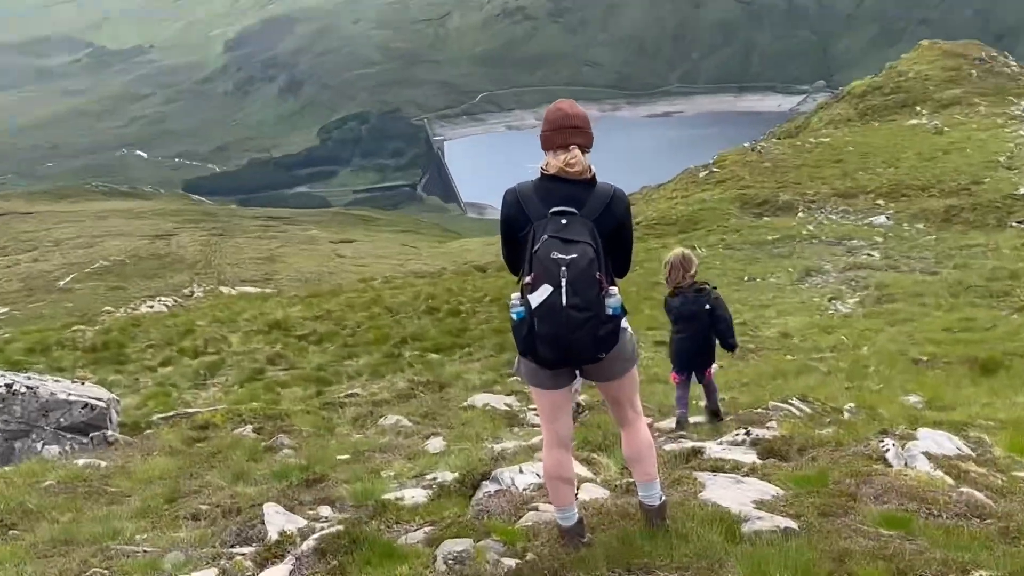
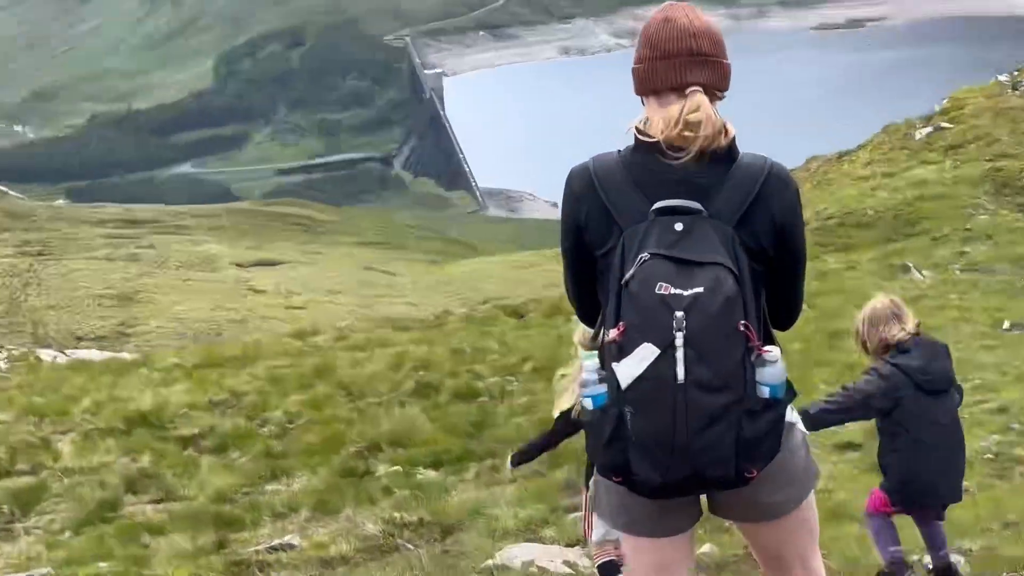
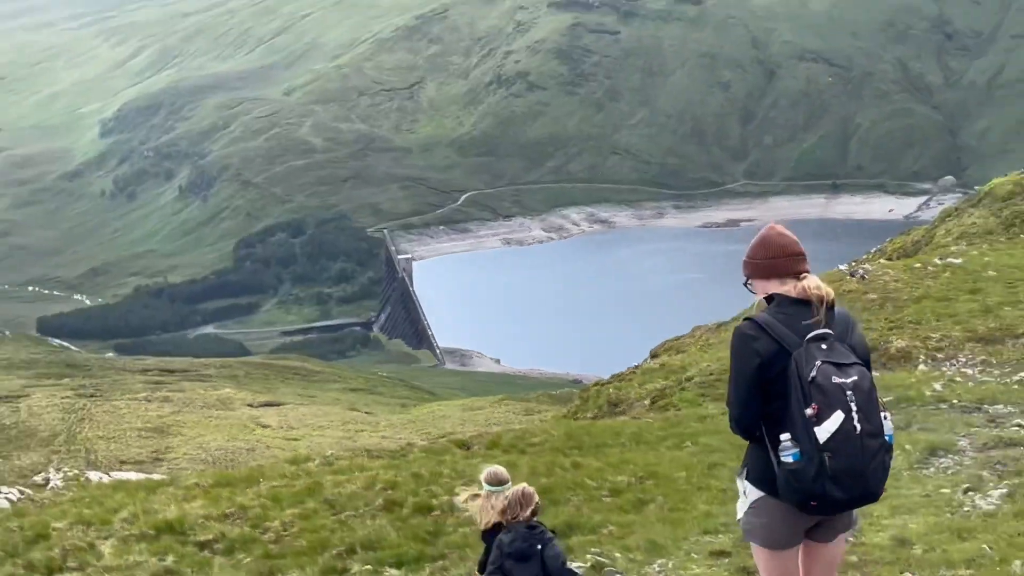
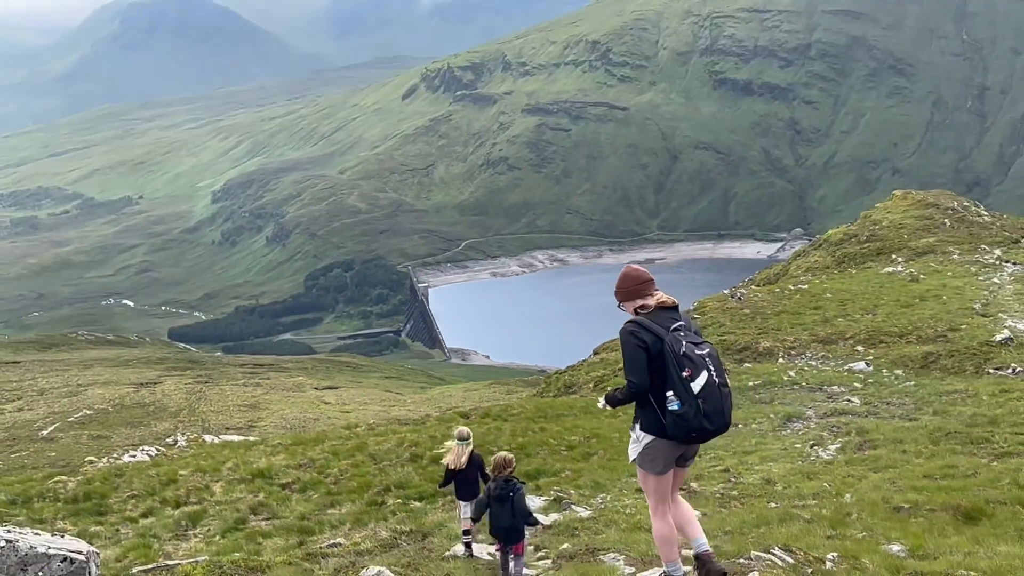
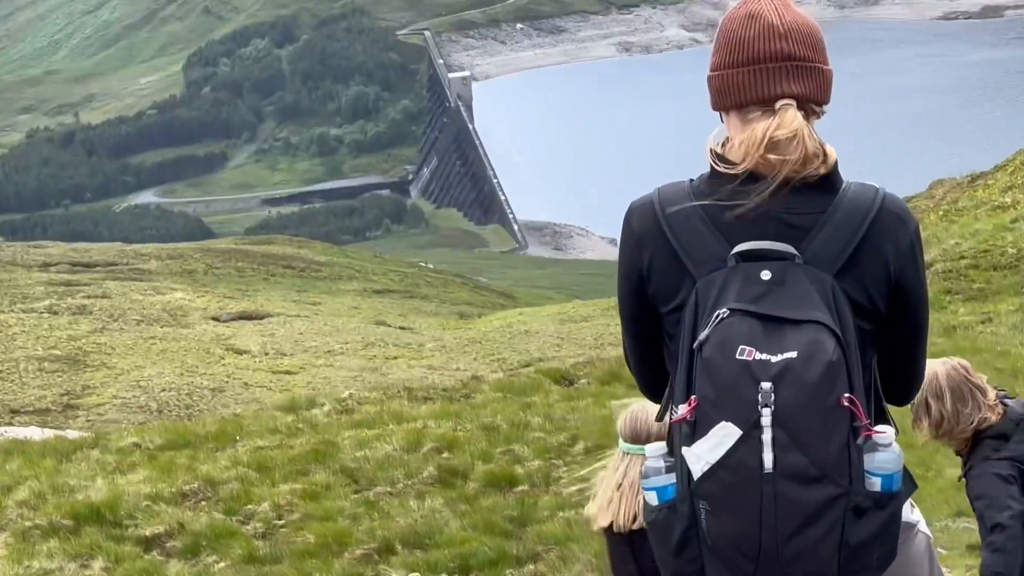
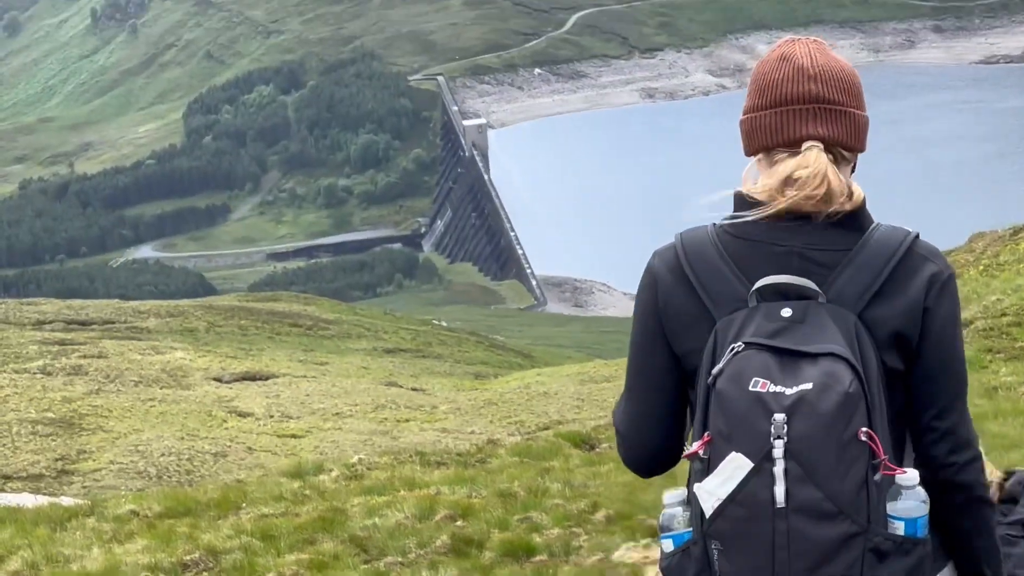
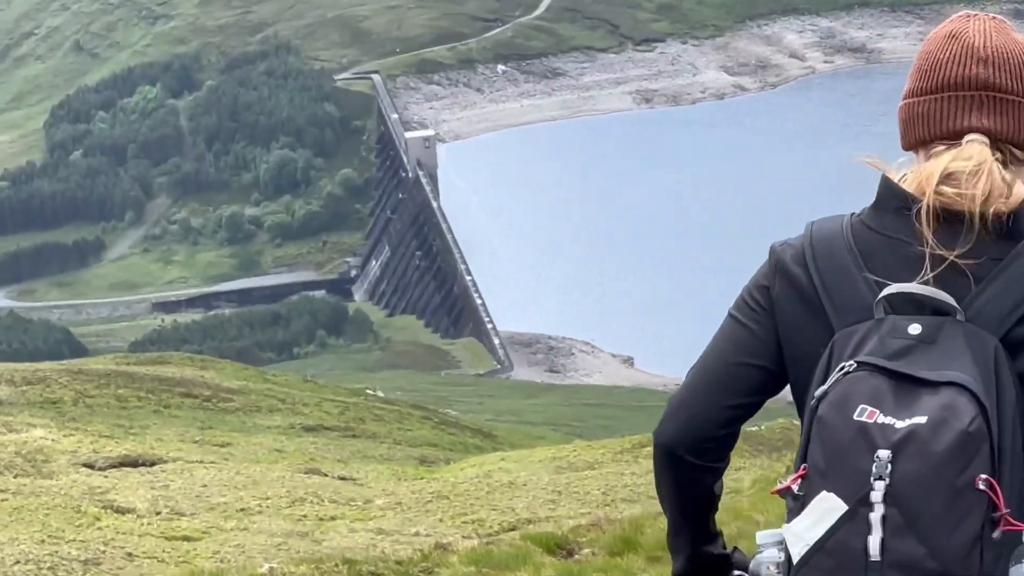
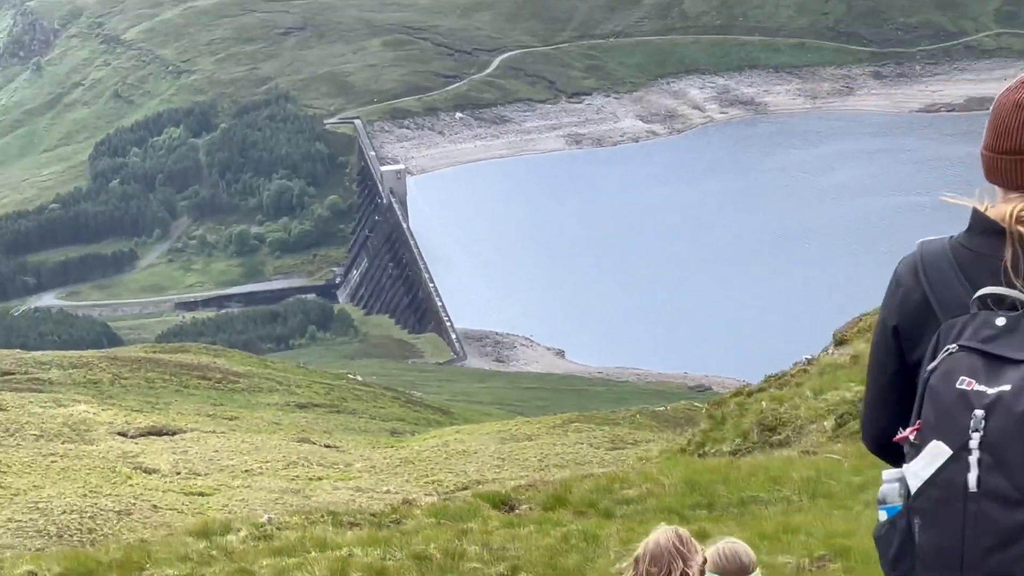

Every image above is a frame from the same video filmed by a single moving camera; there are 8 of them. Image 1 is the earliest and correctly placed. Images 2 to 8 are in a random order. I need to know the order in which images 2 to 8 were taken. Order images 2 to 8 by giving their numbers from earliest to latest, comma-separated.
2, 5, 6, 7, 8, 3, 4
